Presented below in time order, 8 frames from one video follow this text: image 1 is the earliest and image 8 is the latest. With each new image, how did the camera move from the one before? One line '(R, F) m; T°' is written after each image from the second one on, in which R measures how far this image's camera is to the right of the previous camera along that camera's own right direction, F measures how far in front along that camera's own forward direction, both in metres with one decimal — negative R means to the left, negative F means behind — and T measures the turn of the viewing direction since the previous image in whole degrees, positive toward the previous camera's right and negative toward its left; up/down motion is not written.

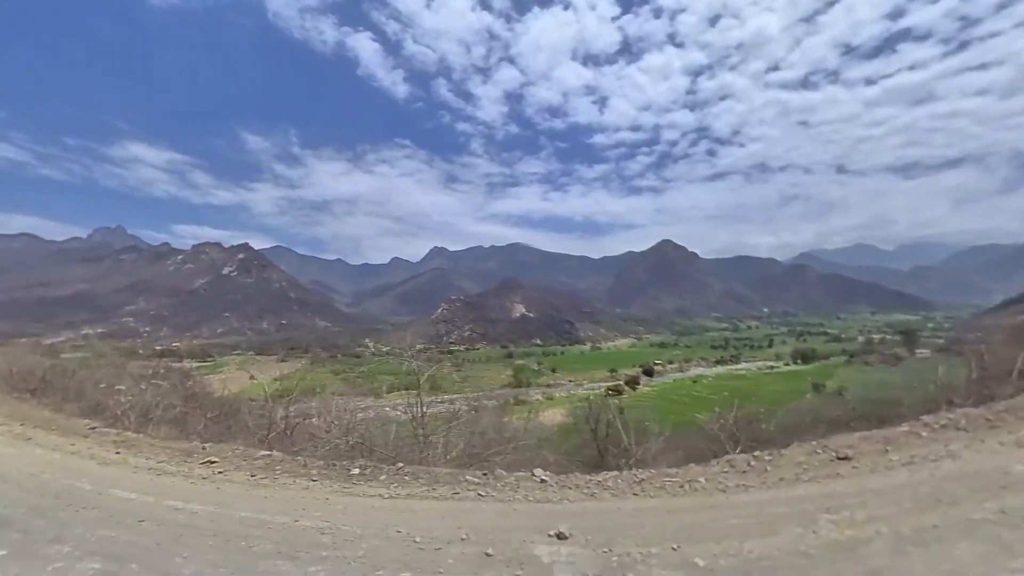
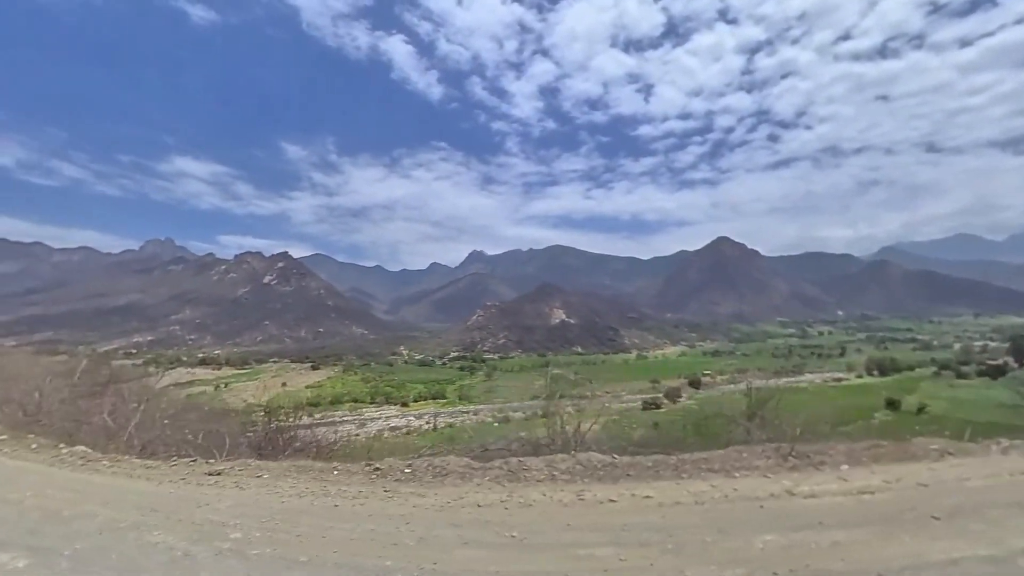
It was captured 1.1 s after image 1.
(+1.7, +1.5) m; -8°
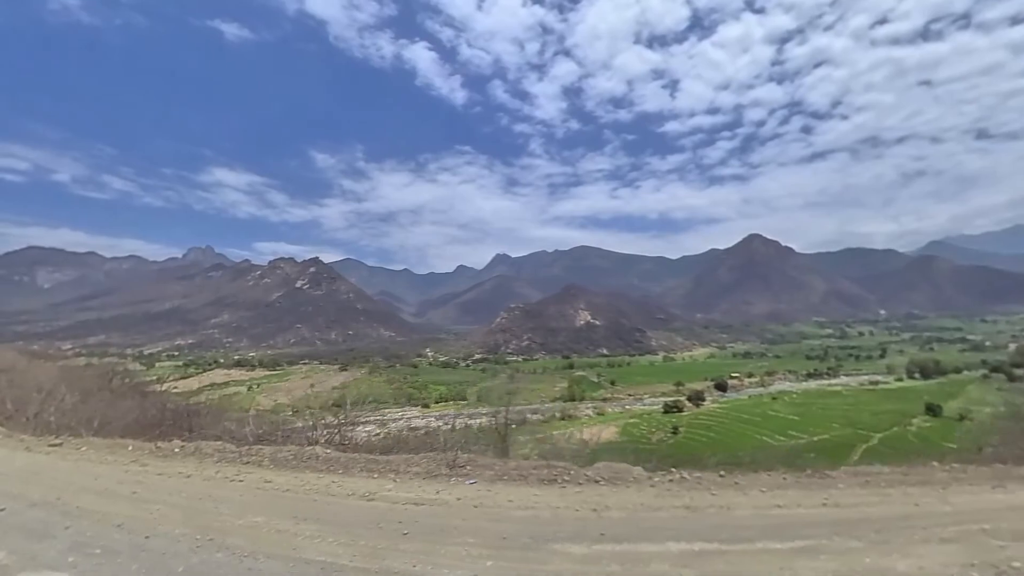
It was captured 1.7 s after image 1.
(+1.0, 0.0) m; -5°
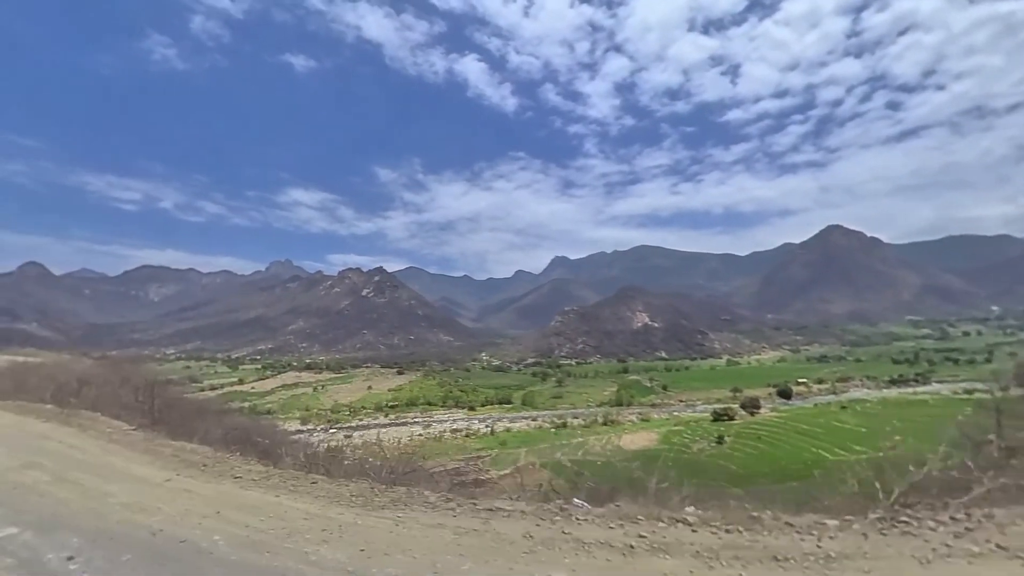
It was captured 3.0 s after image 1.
(+2.2, +0.2) m; -10°
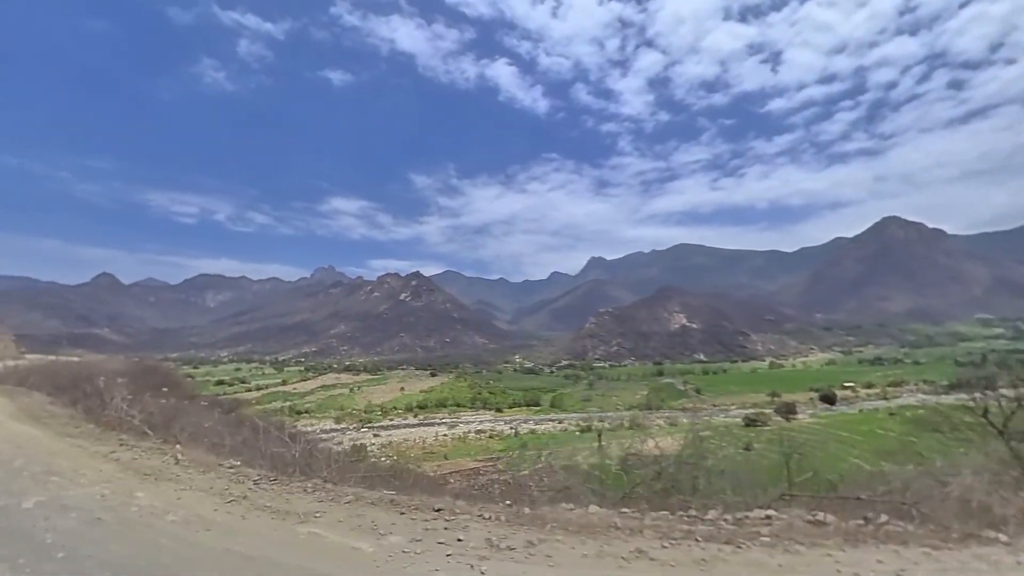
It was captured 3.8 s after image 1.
(+1.4, +0.1) m; -6°
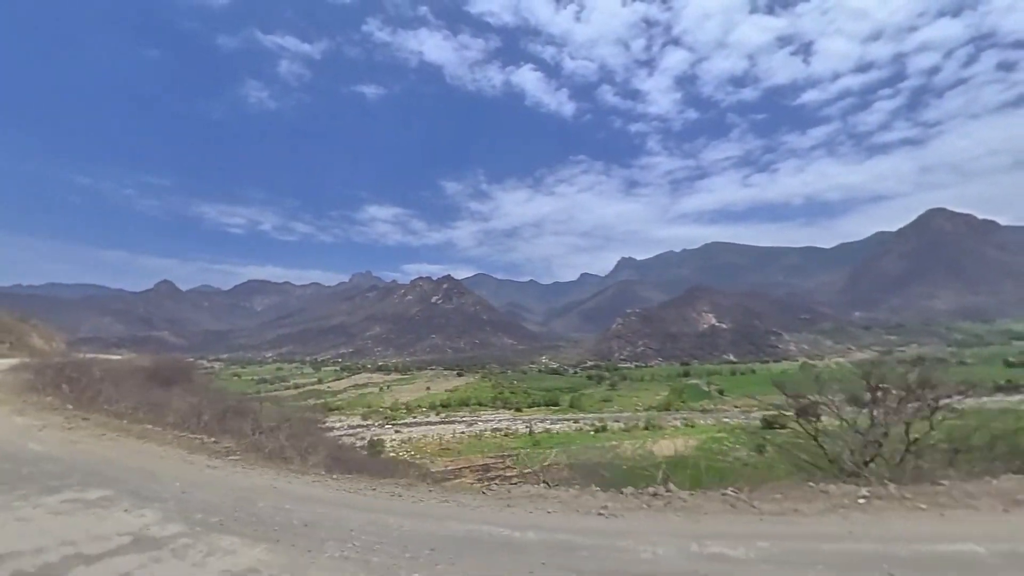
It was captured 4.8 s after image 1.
(+1.5, -0.4) m; -6°
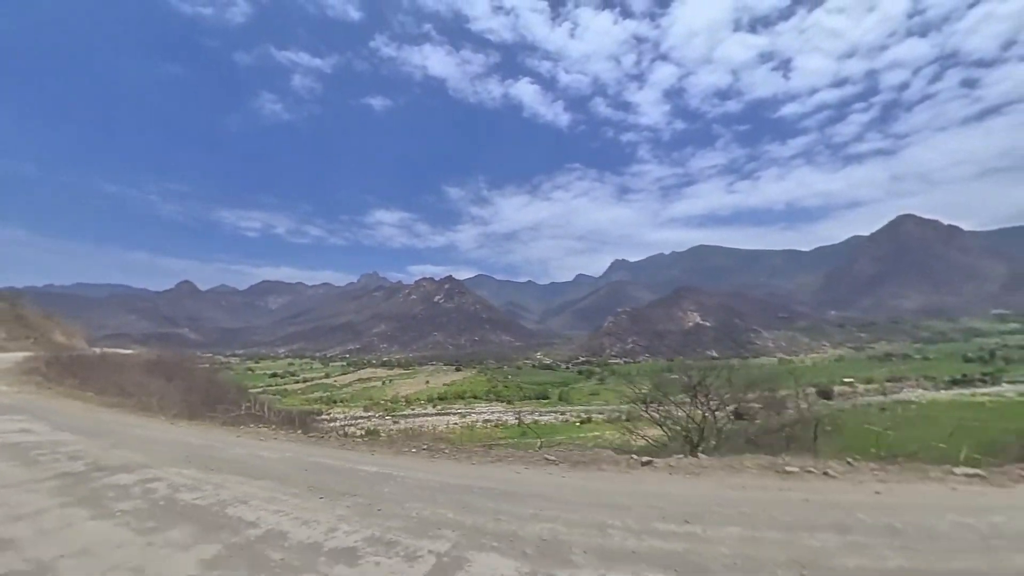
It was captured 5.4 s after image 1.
(+0.3, -2.0) m; 0°
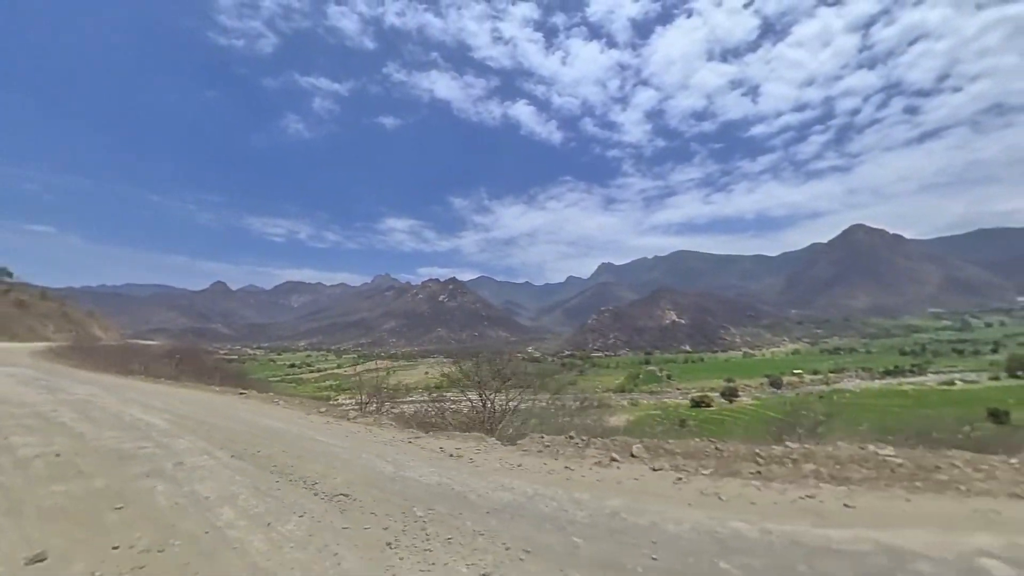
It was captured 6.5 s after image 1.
(+0.7, -3.8) m; -1°
